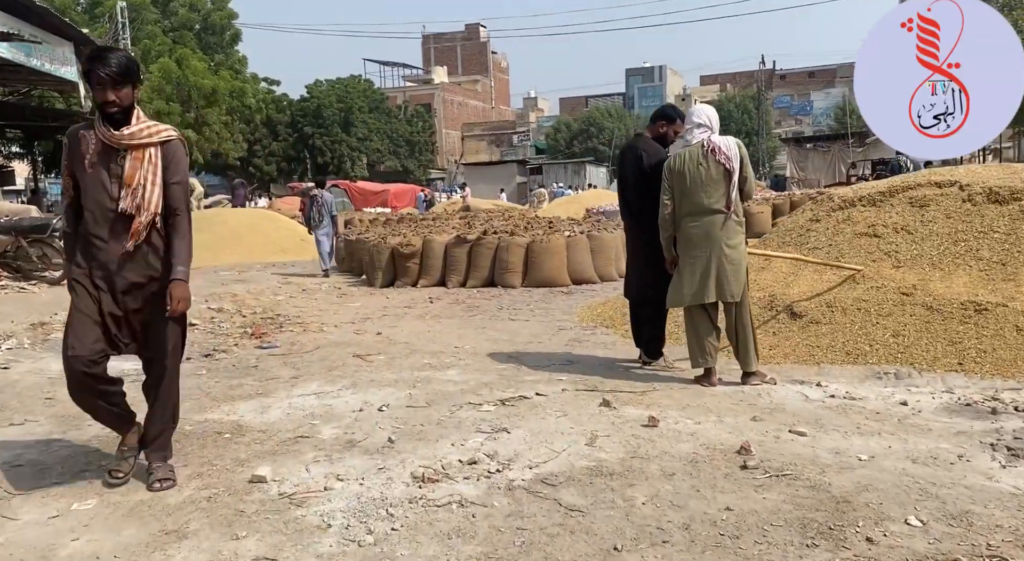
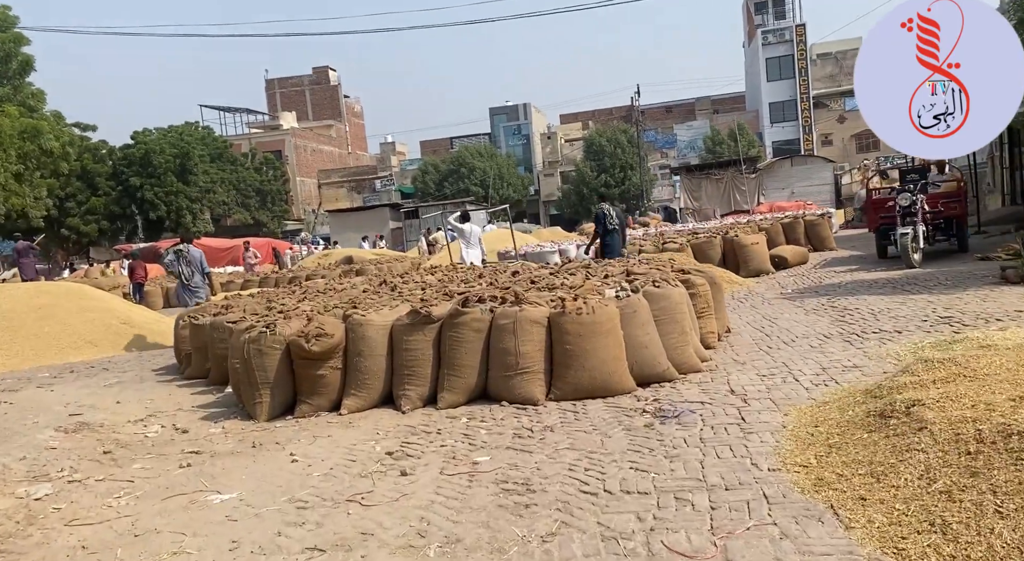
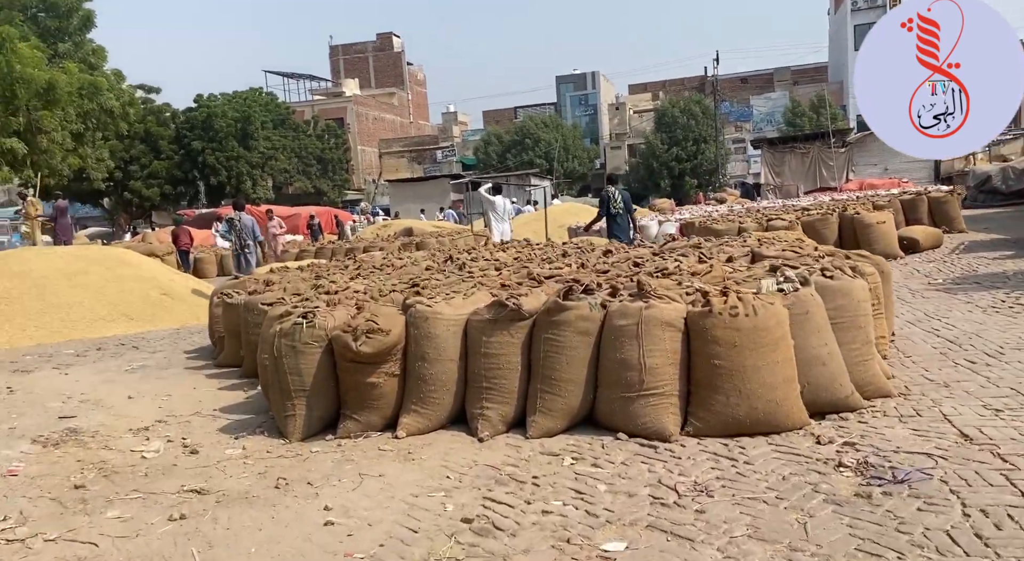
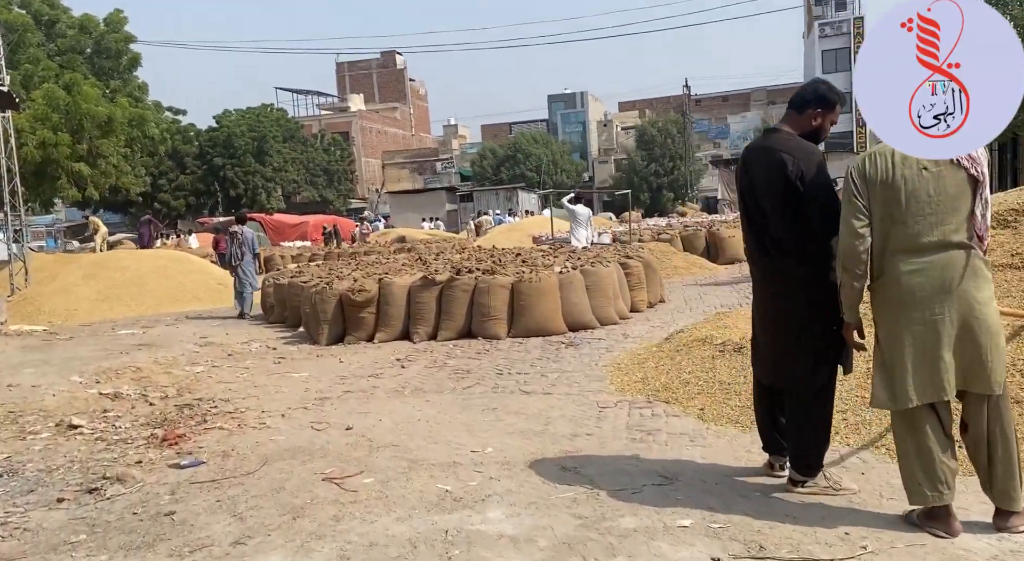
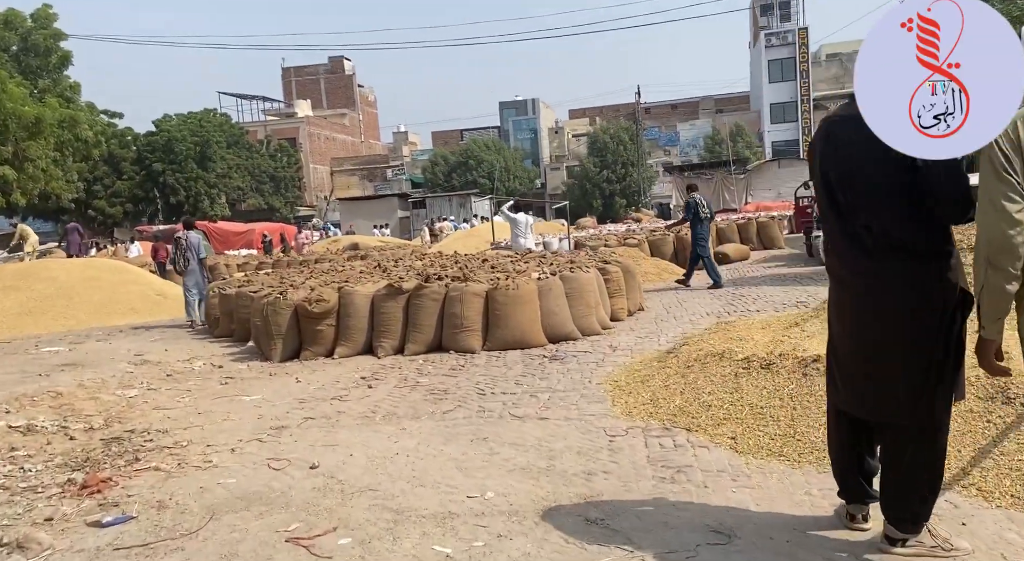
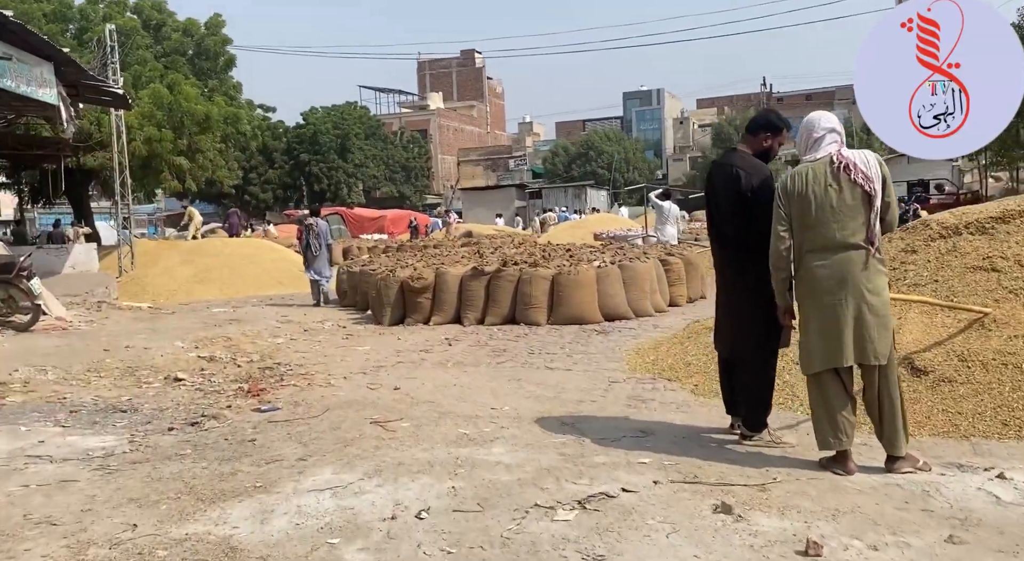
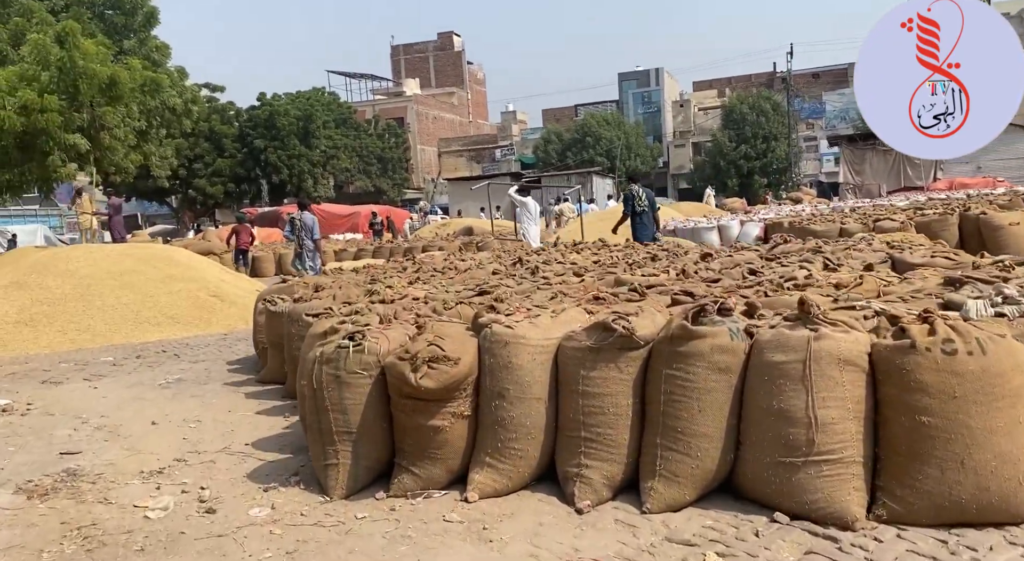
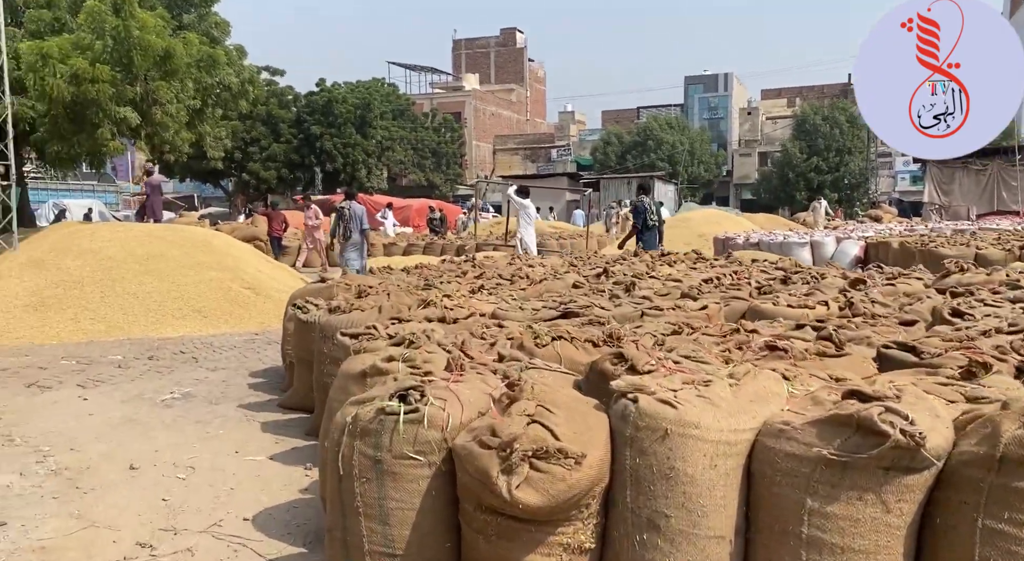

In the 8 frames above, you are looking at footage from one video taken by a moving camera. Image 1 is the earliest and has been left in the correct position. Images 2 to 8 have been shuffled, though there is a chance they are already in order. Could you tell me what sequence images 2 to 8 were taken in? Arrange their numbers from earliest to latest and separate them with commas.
6, 4, 5, 2, 3, 7, 8
